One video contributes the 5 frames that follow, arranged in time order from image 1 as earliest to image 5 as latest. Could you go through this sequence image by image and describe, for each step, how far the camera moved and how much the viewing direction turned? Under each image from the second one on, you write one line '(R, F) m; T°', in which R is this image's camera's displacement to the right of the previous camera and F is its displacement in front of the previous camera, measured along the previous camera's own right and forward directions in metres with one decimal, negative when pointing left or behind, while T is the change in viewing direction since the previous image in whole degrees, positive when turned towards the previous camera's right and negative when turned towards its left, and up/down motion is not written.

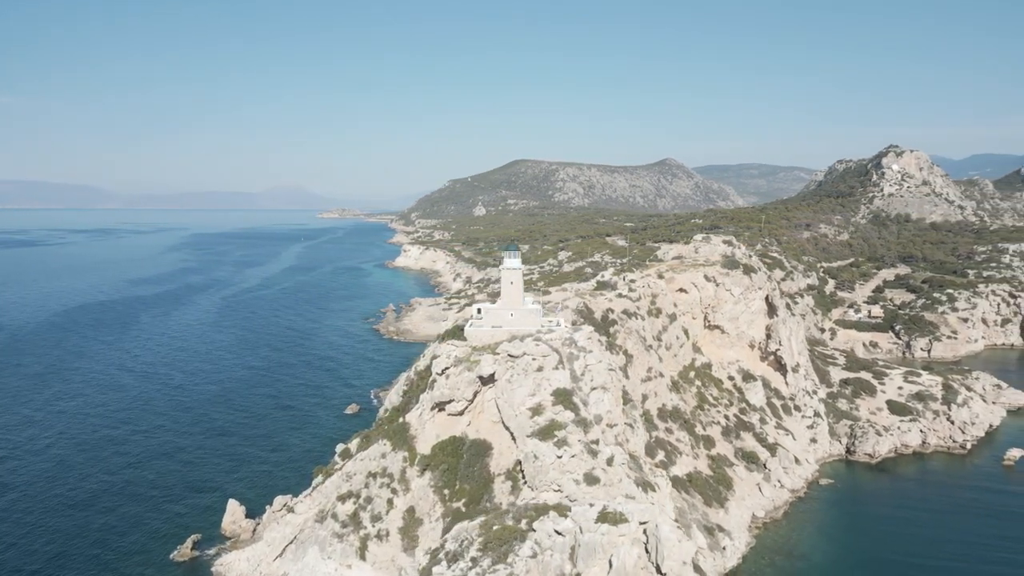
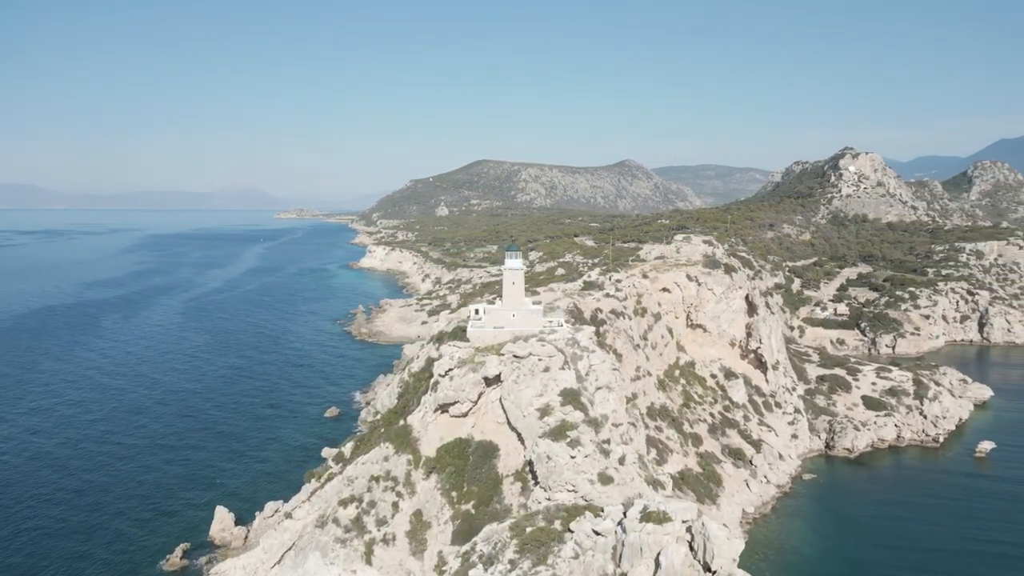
(-1.1, +0.1) m; +2°
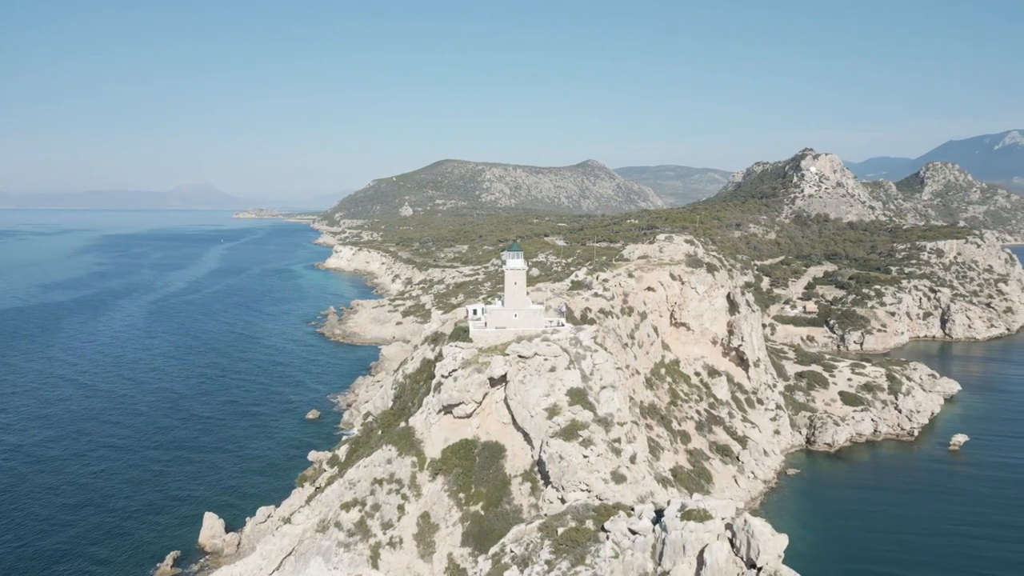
(-1.1, +0.1) m; +2°
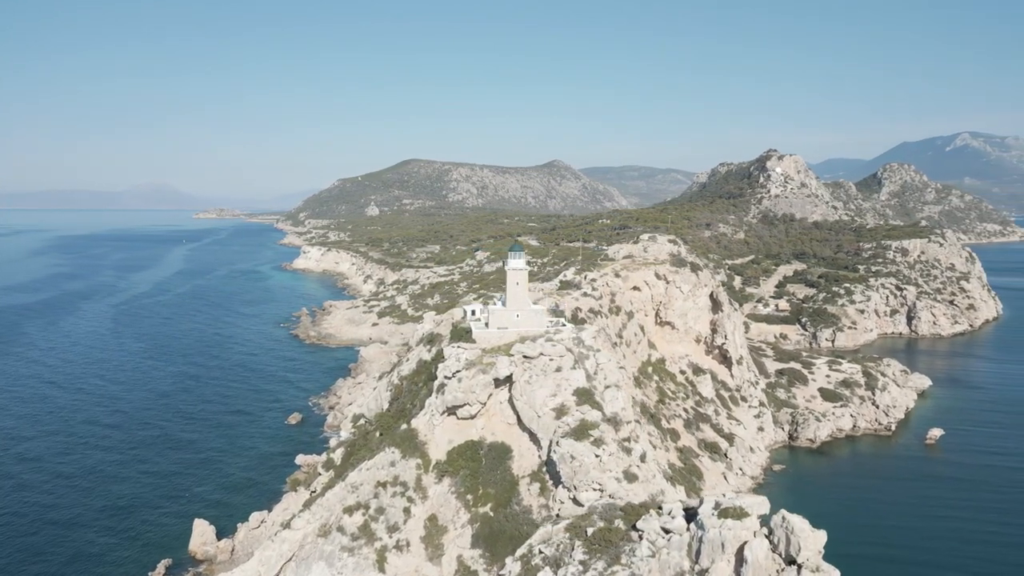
(-1.0, +0.1) m; +2°
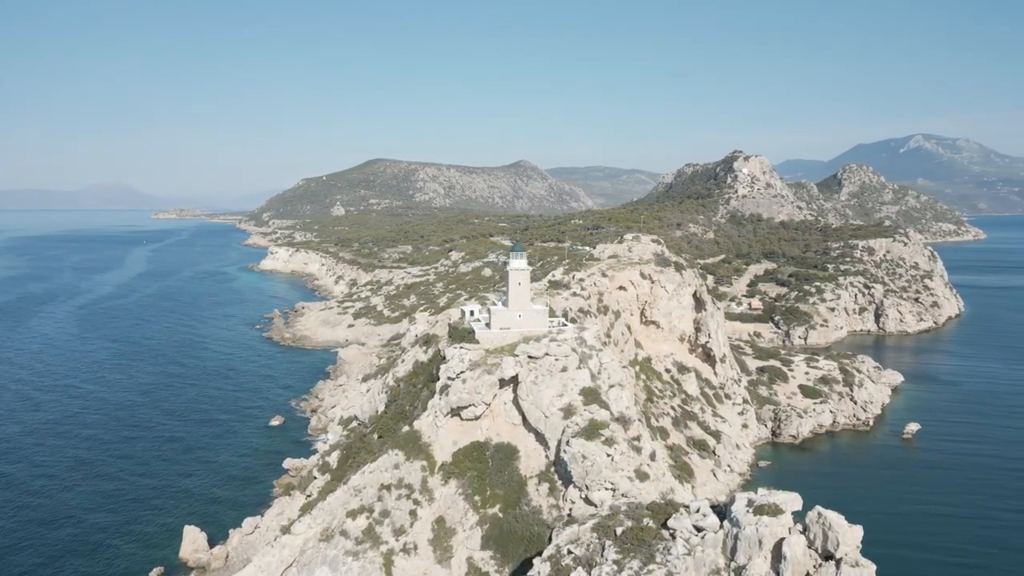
(-1.0, 0.0) m; +2°
